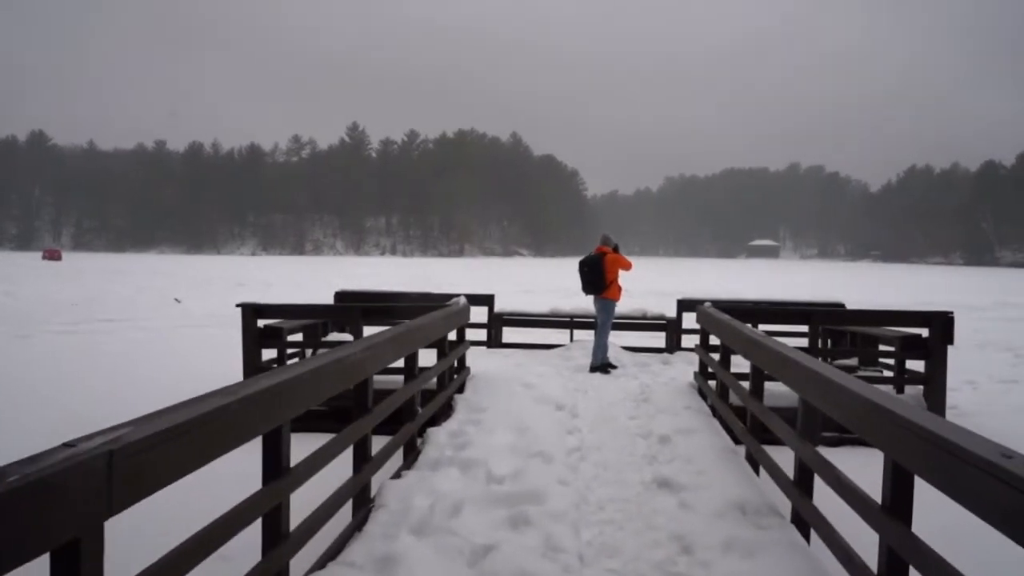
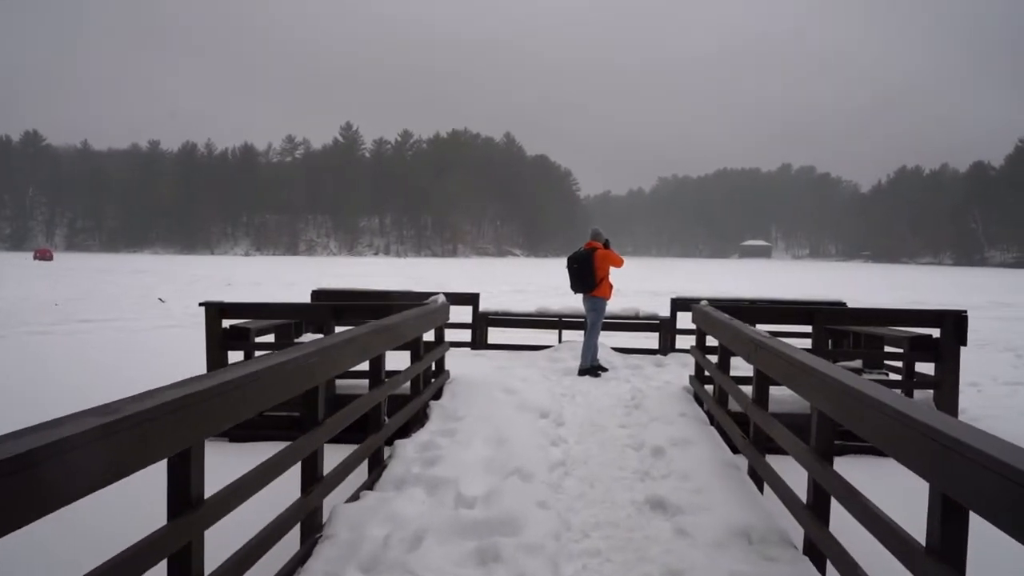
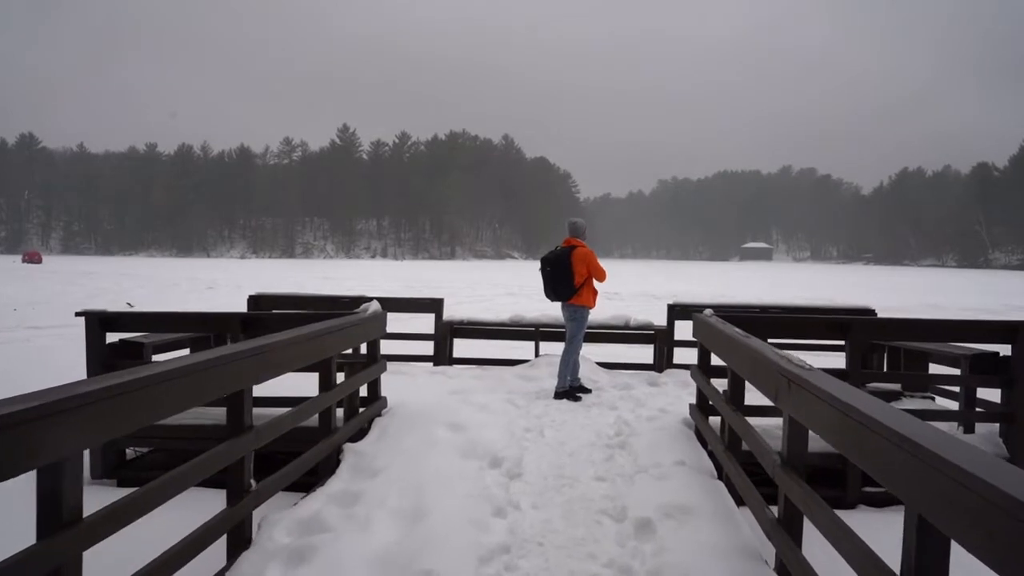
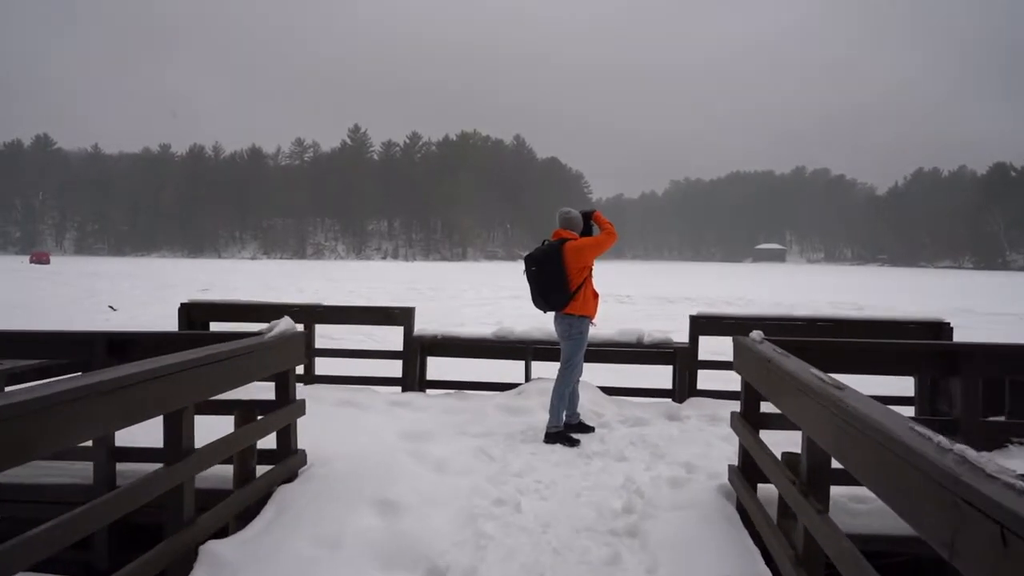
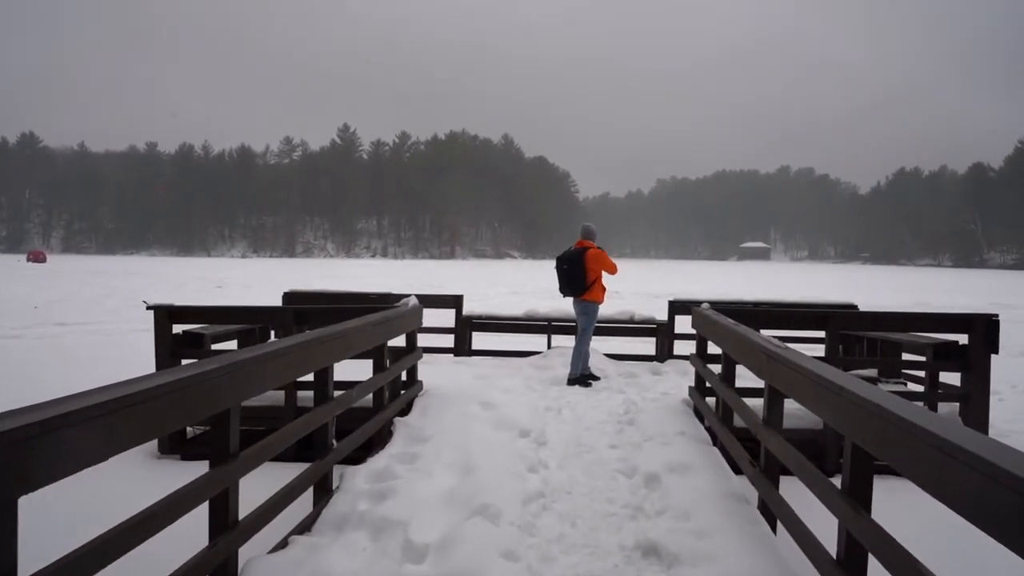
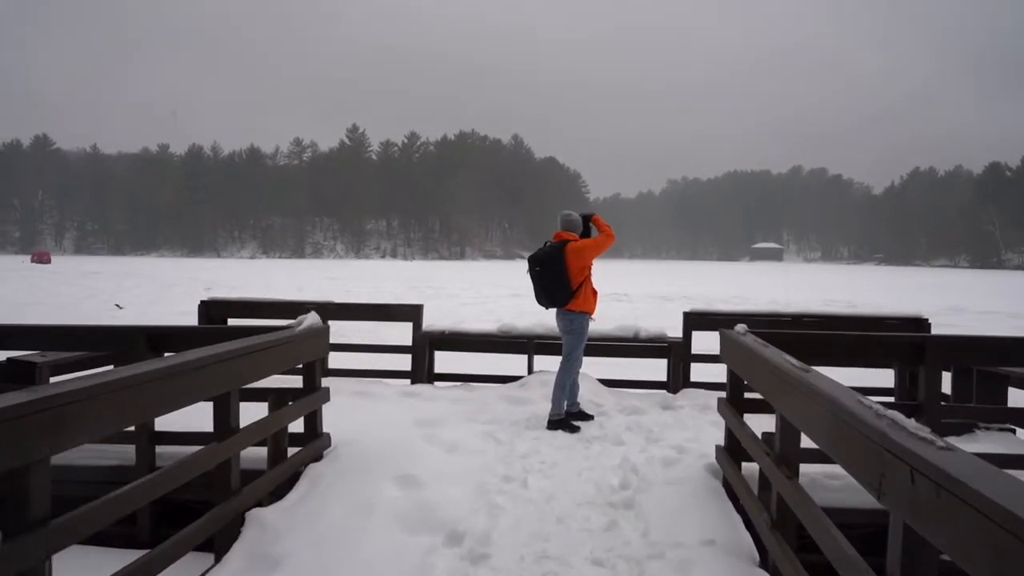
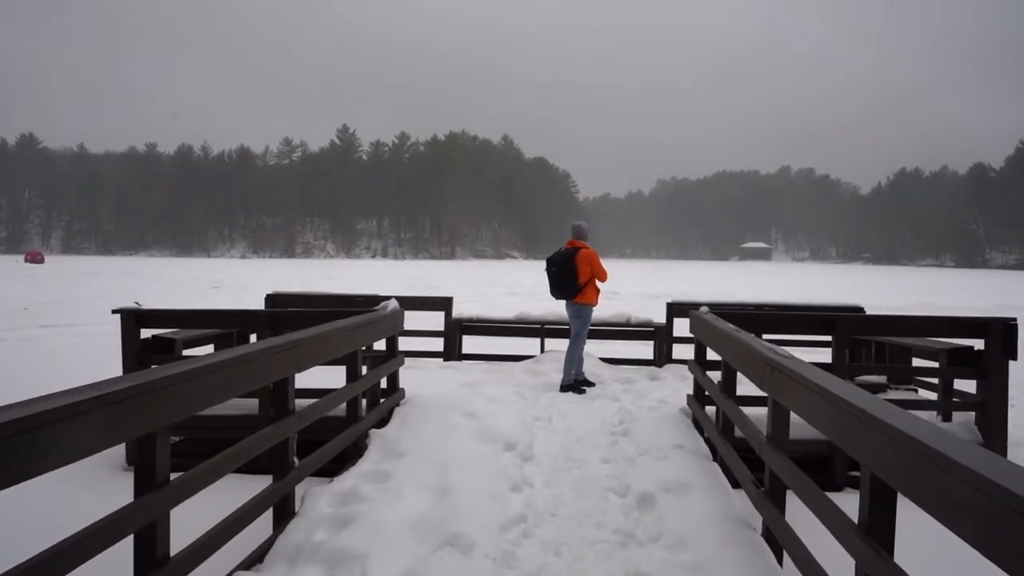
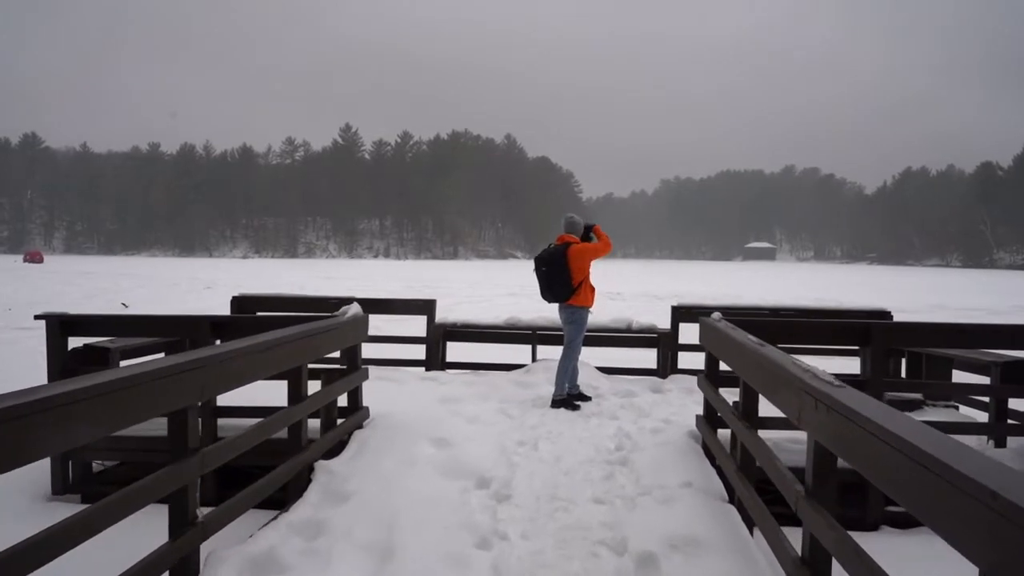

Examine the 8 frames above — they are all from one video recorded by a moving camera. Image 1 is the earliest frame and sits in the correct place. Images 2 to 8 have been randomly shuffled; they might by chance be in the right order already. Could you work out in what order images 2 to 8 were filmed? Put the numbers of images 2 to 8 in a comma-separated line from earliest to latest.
2, 5, 7, 3, 8, 6, 4
